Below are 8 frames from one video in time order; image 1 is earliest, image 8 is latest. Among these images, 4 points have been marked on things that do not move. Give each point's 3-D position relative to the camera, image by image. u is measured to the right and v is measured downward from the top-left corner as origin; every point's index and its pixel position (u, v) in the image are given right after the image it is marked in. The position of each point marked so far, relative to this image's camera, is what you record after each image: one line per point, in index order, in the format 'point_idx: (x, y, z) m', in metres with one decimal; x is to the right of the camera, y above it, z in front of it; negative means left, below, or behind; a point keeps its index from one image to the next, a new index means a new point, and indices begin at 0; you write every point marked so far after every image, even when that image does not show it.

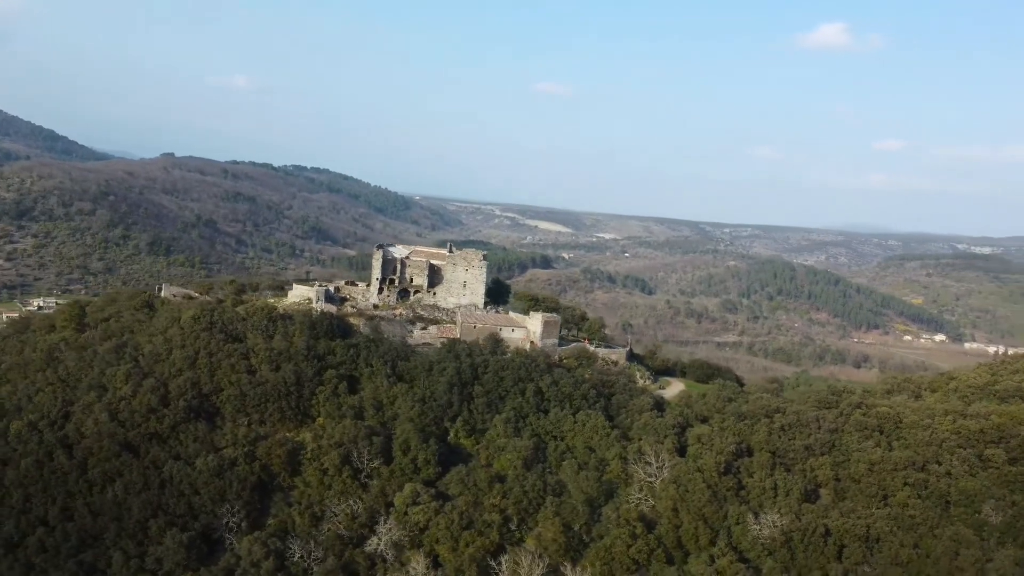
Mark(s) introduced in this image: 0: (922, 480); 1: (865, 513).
0: (+11.5, -5.4, +19.2) m
1: (+9.6, -6.1, +18.4) m
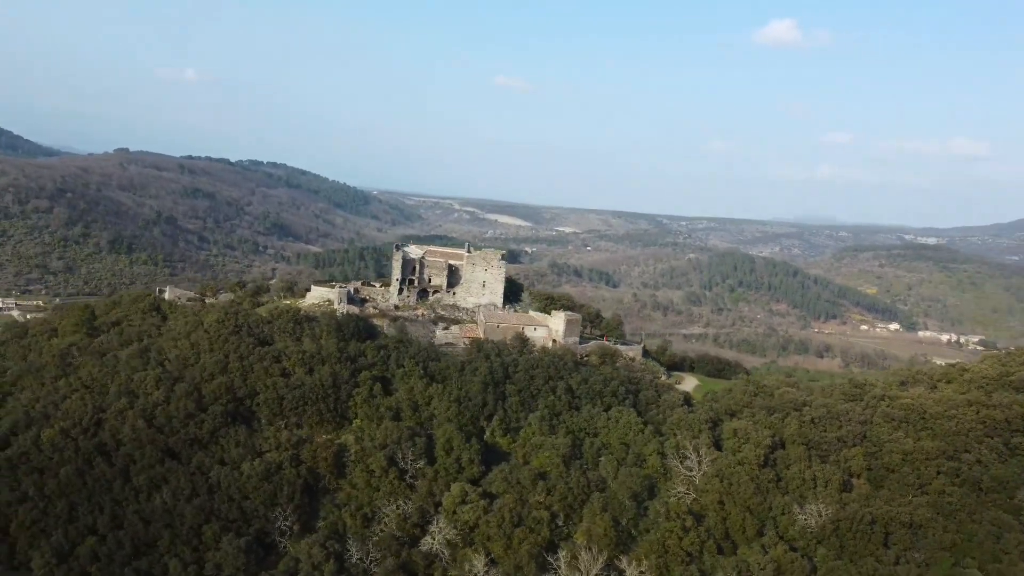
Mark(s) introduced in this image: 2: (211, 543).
0: (+13.1, -5.3, +20.2) m
1: (+11.2, -6.0, +19.3) m
2: (-8.6, -7.3, +19.6) m
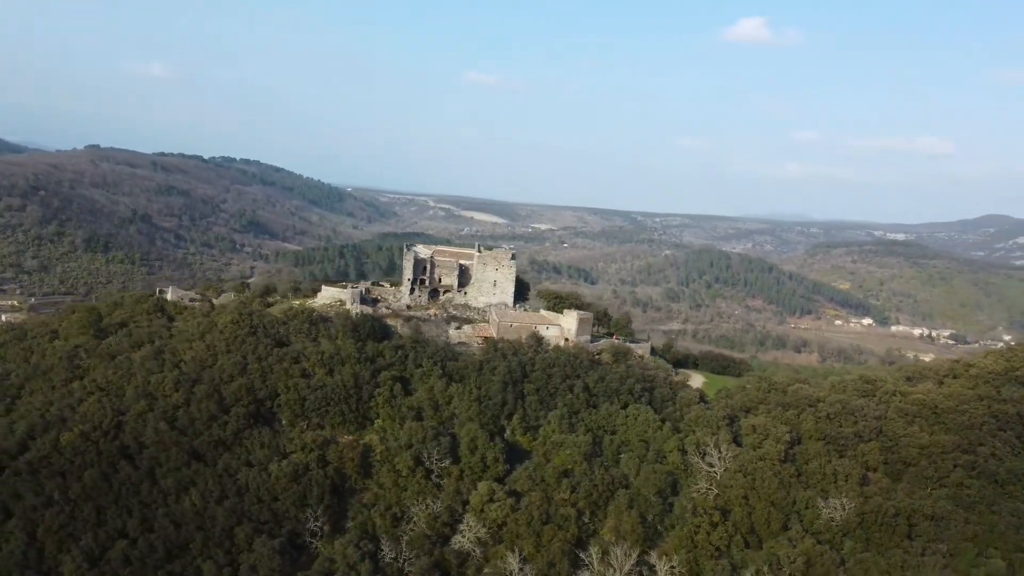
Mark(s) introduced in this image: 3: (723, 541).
0: (+14.0, -5.3, +20.8) m
1: (+12.1, -6.0, +19.9) m
2: (-7.7, -7.4, +19.6) m
3: (+6.1, -7.3, +19.8) m
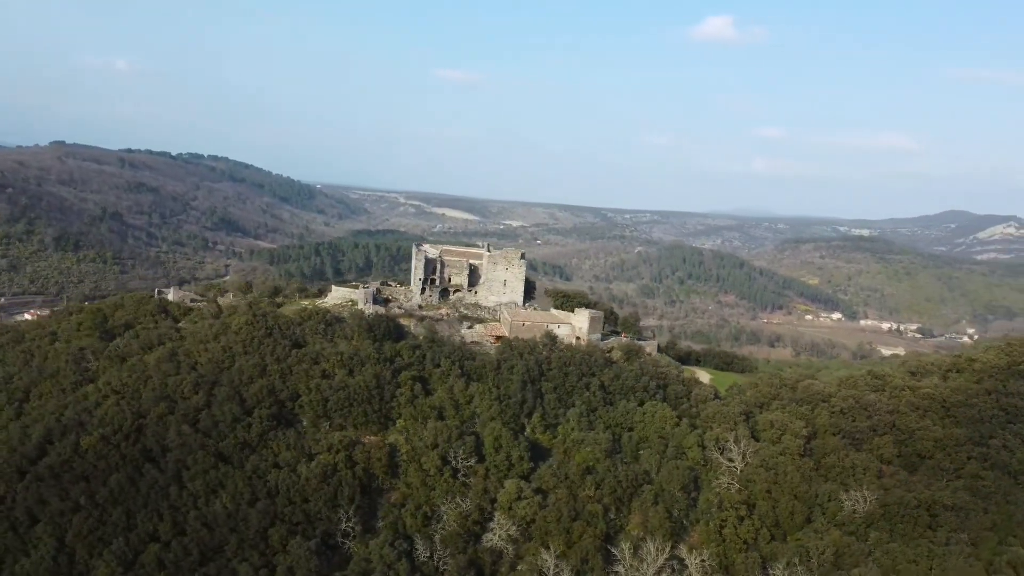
0: (+14.9, -5.2, +21.5) m
1: (+13.0, -5.9, +20.5) m
2: (-6.7, -7.4, +19.7) m
3: (+7.0, -7.3, +20.2) m
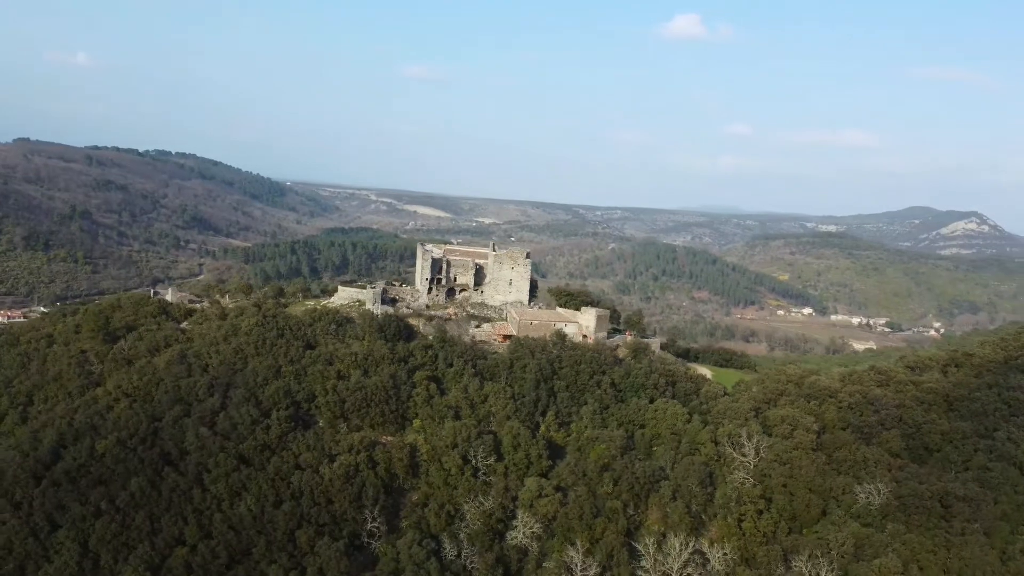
0: (+15.5, -5.1, +22.2) m
1: (+13.7, -5.9, +21.2) m
2: (-5.9, -7.5, +19.7) m
3: (+7.8, -7.3, +20.7) m
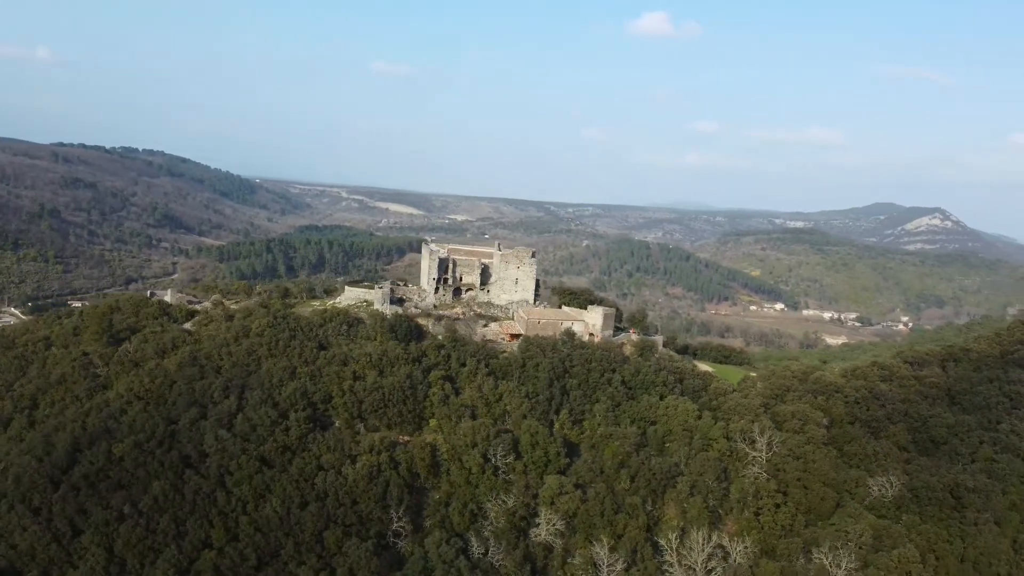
0: (+16.2, -5.1, +23.0) m
1: (+14.4, -5.8, +21.9) m
2: (-5.1, -7.5, +19.7) m
3: (+8.5, -7.2, +21.2) m
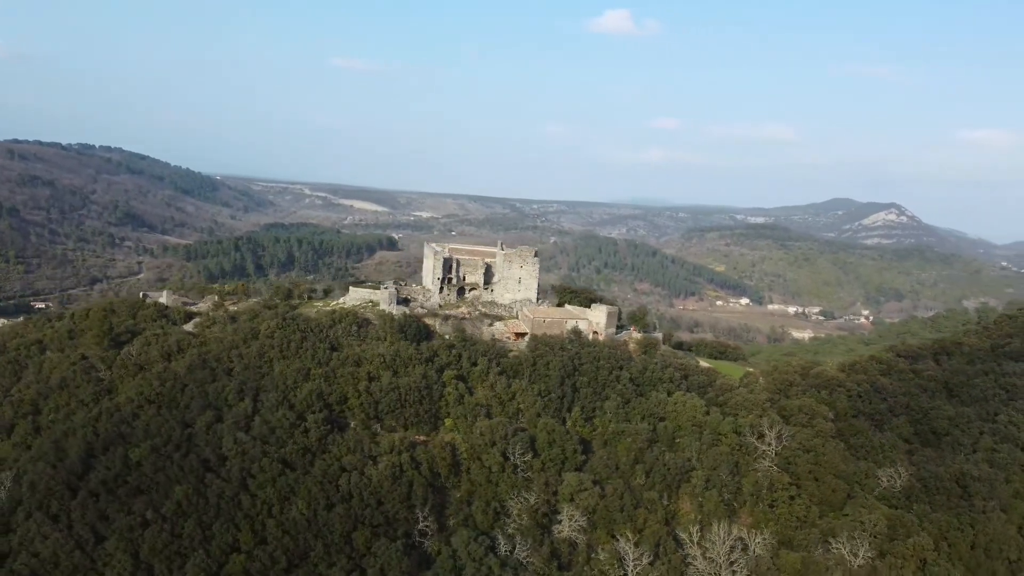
0: (+16.8, -4.9, +23.9) m
1: (+15.1, -5.7, +22.7) m
2: (-4.4, -7.6, +19.8) m
3: (+9.2, -7.2, +21.8) m
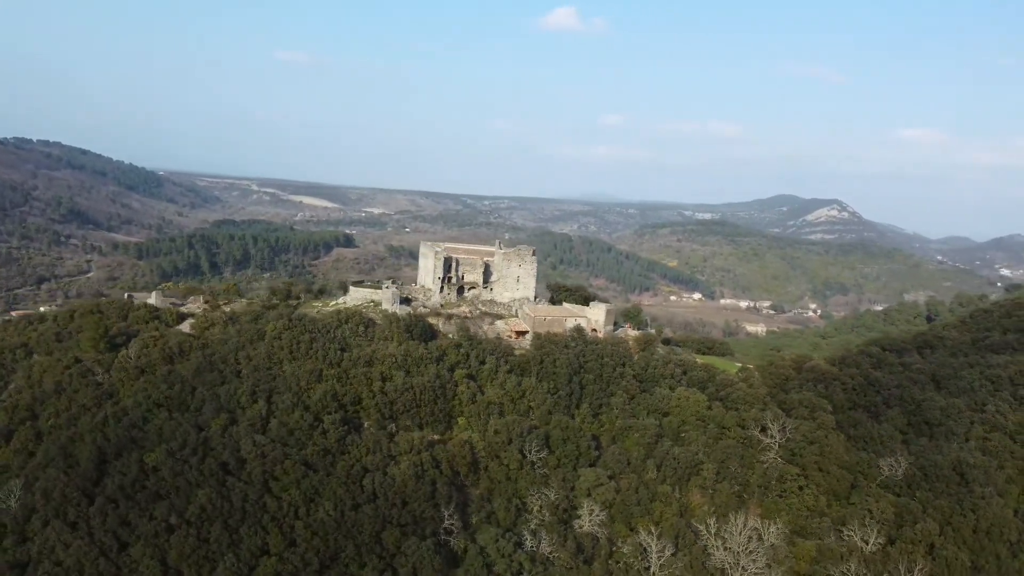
0: (+17.4, -4.8, +25.2) m
1: (+15.7, -5.6, +24.0) m
2: (-3.5, -7.6, +19.9) m
3: (+9.9, -7.1, +22.7) m
